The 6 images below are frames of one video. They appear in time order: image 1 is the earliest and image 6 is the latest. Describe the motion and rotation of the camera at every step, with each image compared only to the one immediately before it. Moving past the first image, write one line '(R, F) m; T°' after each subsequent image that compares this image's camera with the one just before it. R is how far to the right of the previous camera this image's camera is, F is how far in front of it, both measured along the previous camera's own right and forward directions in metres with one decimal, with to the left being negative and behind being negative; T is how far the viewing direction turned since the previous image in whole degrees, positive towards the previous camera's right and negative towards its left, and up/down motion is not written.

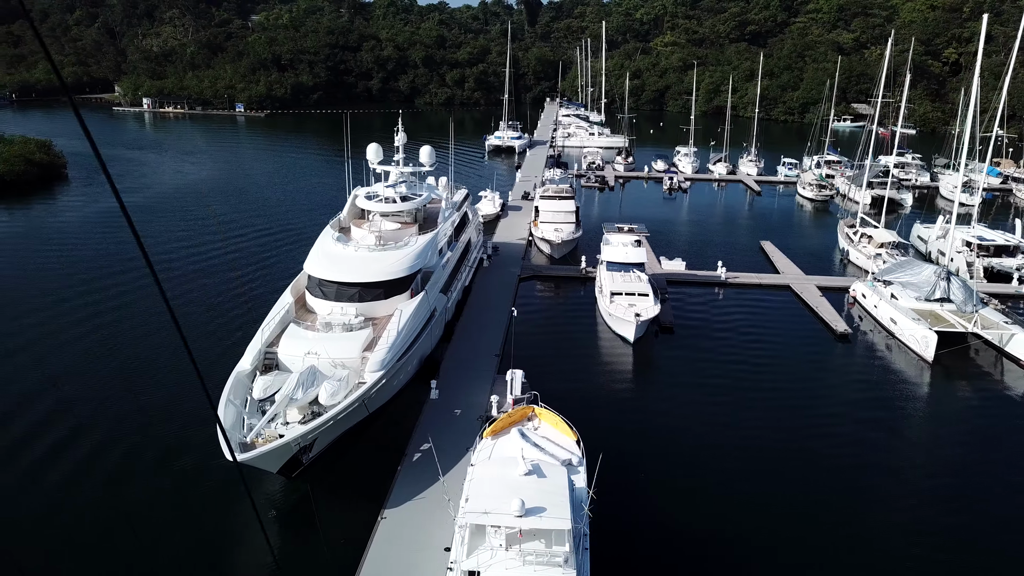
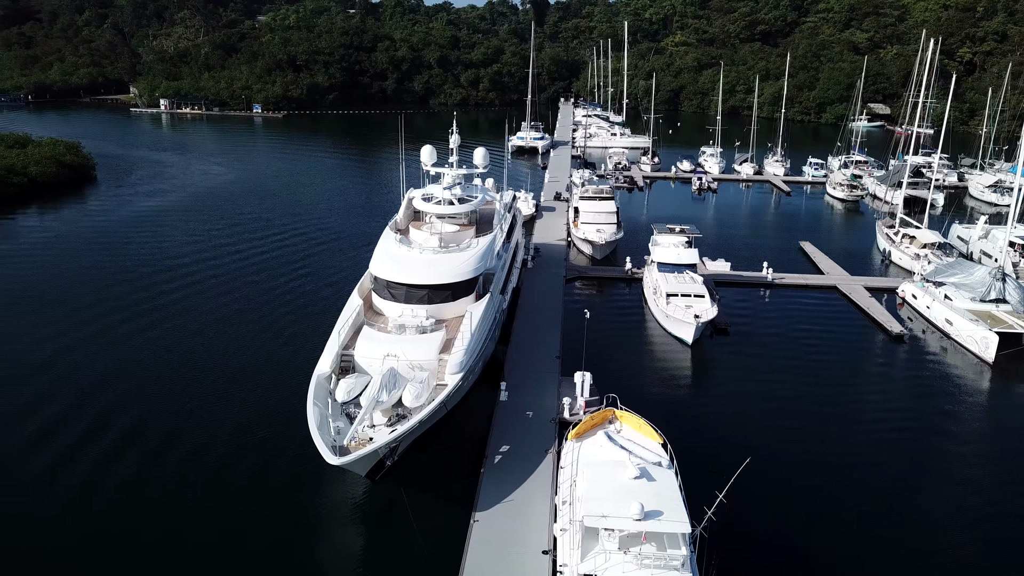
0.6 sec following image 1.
(-1.5, 0.0) m; 0°
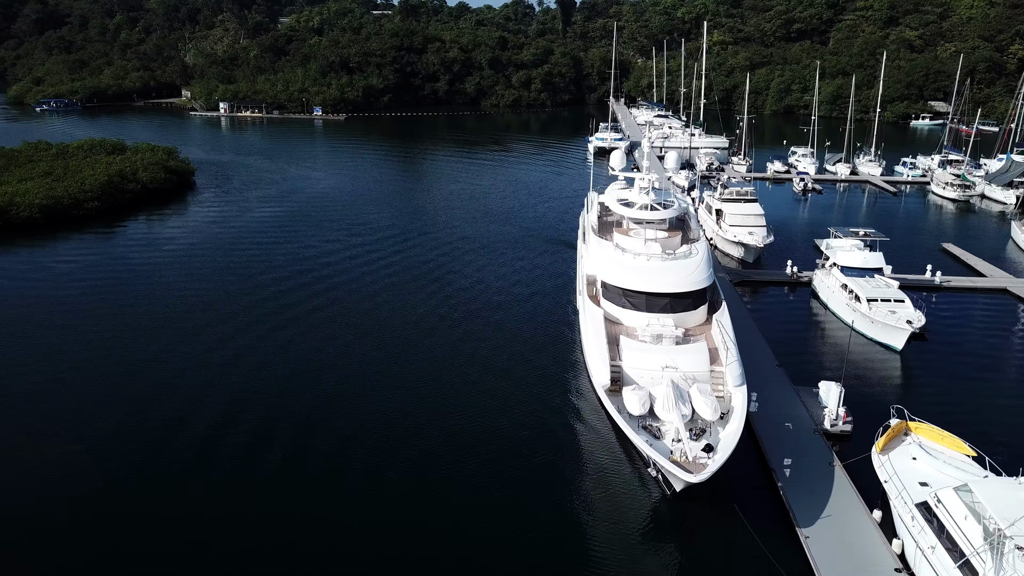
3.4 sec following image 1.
(-5.4, +0.3) m; 0°
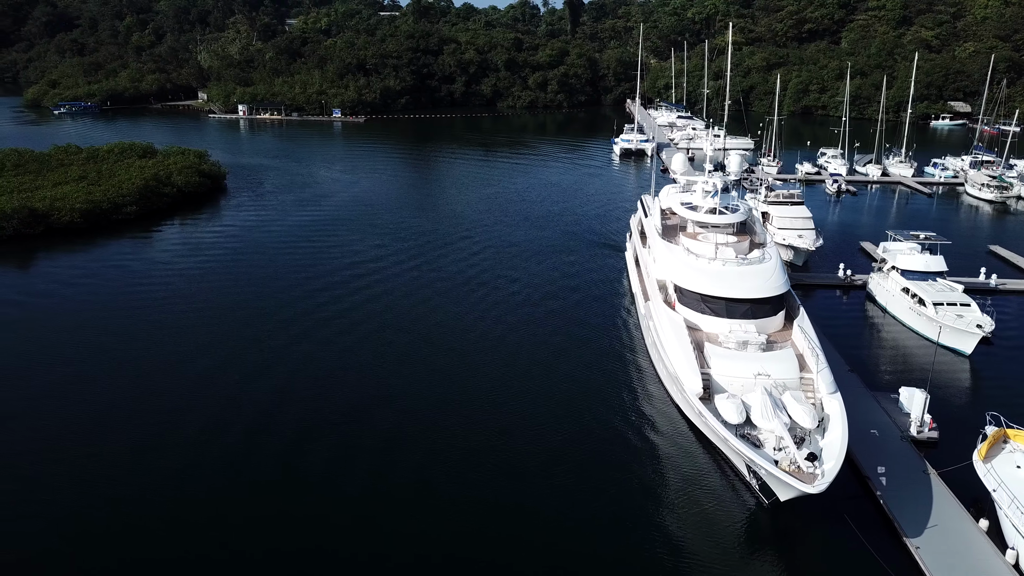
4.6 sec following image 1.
(-1.7, +0.2) m; 0°
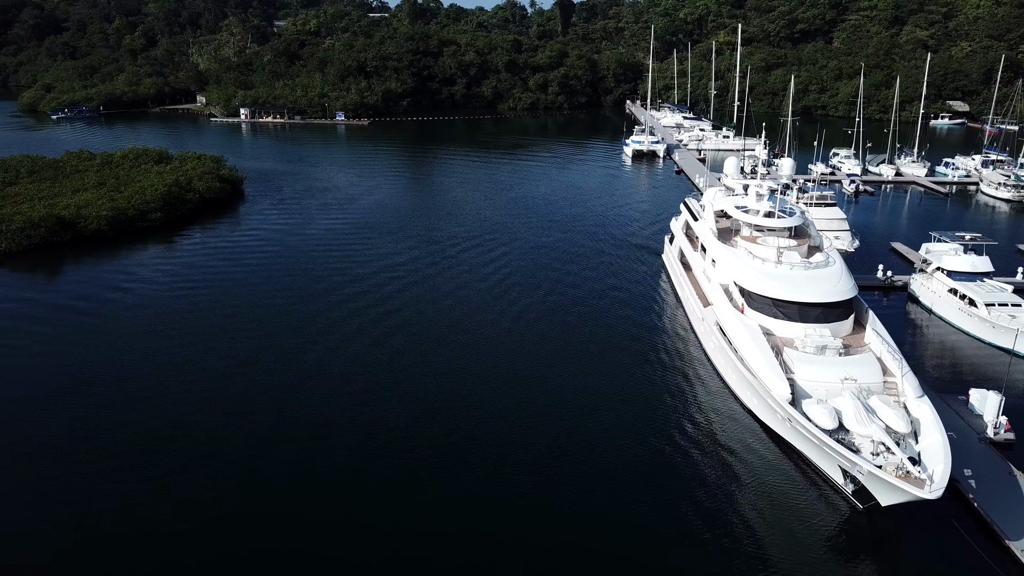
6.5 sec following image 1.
(-2.0, +0.1) m; +1°
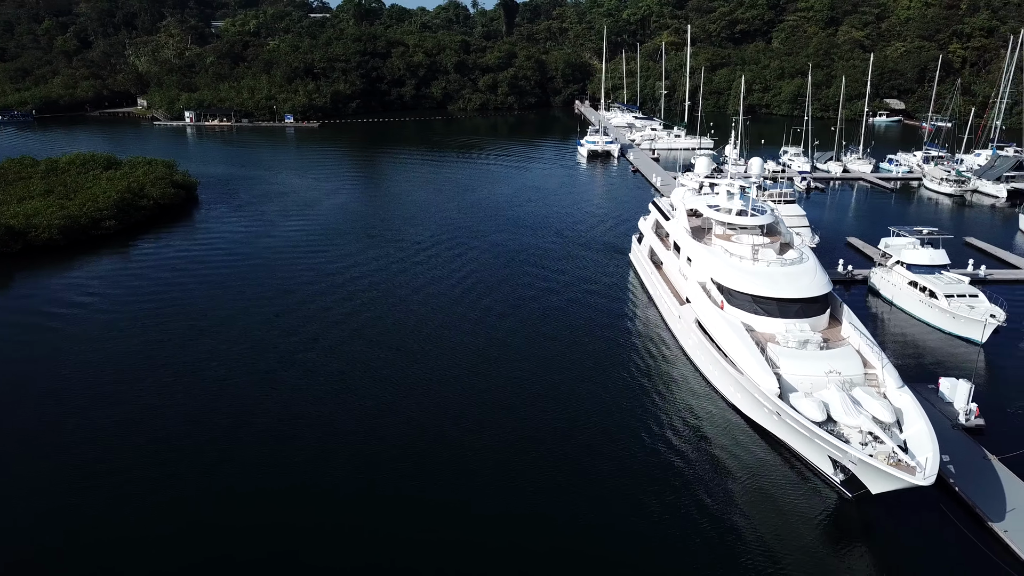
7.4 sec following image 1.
(-0.9, 0.0) m; +4°
